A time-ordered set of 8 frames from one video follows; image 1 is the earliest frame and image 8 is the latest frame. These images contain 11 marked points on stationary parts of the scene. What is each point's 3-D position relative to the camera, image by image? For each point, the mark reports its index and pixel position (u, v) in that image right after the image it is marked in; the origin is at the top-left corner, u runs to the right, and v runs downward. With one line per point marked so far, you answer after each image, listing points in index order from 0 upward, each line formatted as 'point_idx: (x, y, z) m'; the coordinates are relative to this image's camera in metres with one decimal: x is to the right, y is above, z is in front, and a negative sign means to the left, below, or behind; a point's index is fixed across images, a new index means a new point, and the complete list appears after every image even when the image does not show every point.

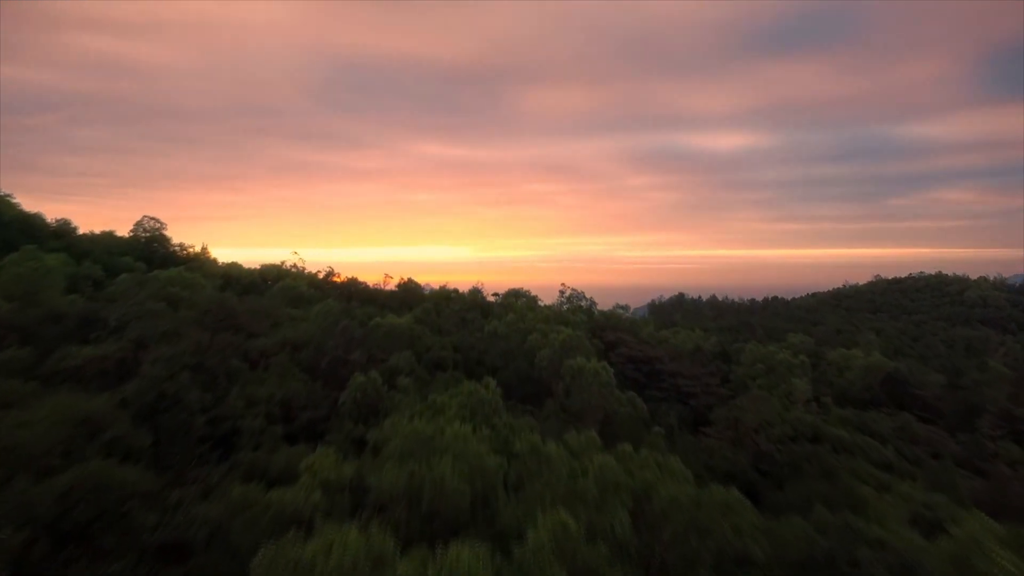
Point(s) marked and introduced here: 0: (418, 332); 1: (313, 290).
0: (-1.5, -0.8, +10.1) m
1: (-4.4, 0.0, +13.6) m
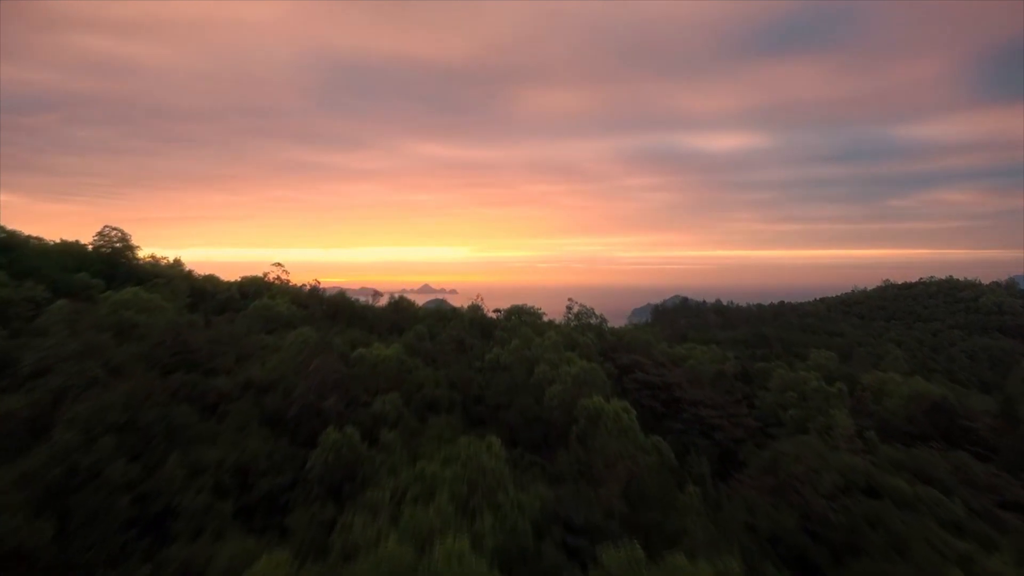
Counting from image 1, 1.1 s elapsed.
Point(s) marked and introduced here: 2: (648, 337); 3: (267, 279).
0: (-1.5, -1.1, +8.7) m
1: (-4.4, -0.4, +12.2) m
2: (+4.1, -1.5, +18.0) m
3: (-6.3, +0.1, +15.5) m
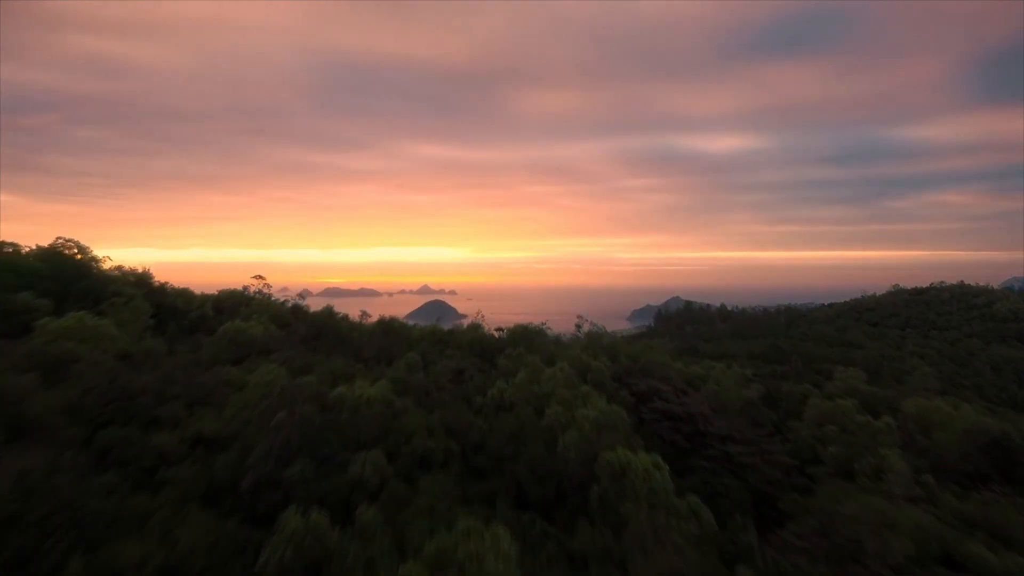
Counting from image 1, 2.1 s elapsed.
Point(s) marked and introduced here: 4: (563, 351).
0: (-1.4, -1.5, +7.4) m
1: (-4.3, -0.7, +10.9) m
2: (+4.2, -1.9, +16.7) m
3: (-6.2, -0.2, +14.2) m
4: (+1.0, -1.3, +11.6) m
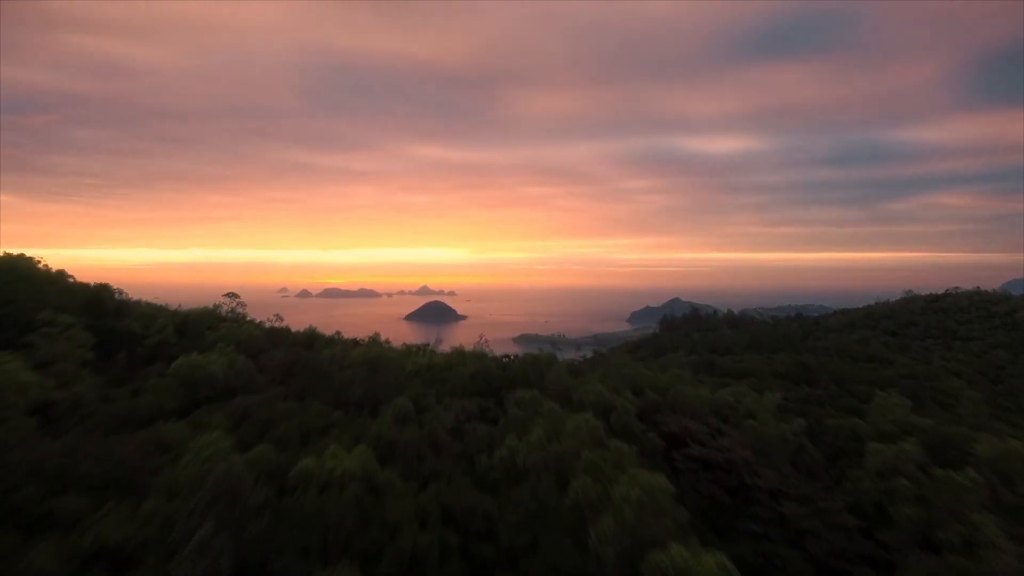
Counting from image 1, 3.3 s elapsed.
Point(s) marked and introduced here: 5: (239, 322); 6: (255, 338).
0: (-1.2, -1.9, +5.7) m
1: (-4.1, -1.1, +9.2) m
2: (+4.3, -2.3, +15.0) m
3: (-6.0, -0.6, +12.5) m
4: (+1.1, -1.7, +9.9) m
5: (-5.7, -0.7, +12.5) m
6: (-4.7, -0.9, +10.9) m
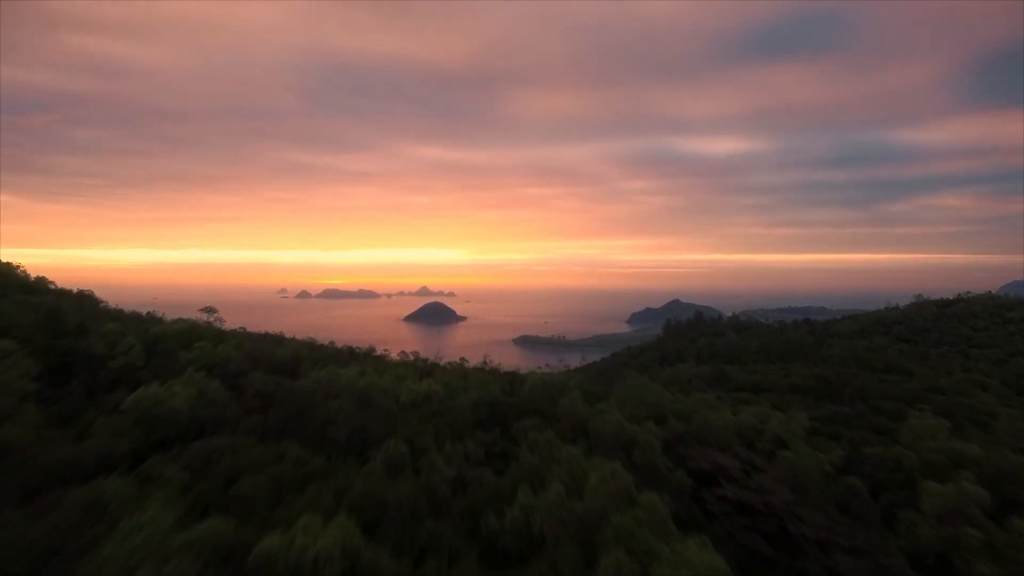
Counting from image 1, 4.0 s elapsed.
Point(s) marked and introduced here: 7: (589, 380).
0: (-1.1, -2.1, +4.5) m
1: (-4.0, -1.4, +8.1) m
2: (+4.5, -2.6, +13.9) m
3: (-5.9, -0.8, +11.3) m
4: (+1.2, -2.0, +8.8) m
5: (-5.5, -1.0, +11.4) m
6: (-4.6, -1.2, +9.8) m
7: (+1.7, -2.0, +12.9) m
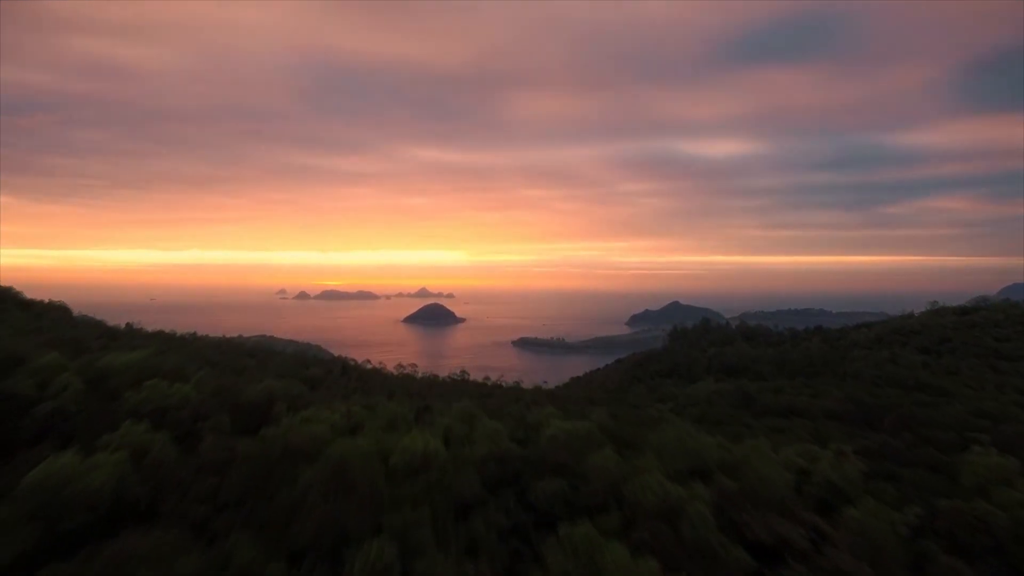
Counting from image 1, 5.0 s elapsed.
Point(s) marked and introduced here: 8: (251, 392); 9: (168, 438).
0: (-0.9, -2.5, +2.9) m
1: (-3.8, -1.8, +6.4) m
2: (+4.7, -3.0, +12.2) m
3: (-5.7, -1.2, +9.6) m
4: (+1.4, -2.4, +7.1) m
5: (-5.3, -1.3, +9.7) m
6: (-4.4, -1.5, +8.1) m
7: (+1.9, -2.4, +11.2) m
8: (-3.9, -1.6, +9.1) m
9: (-4.1, -1.7, +7.1) m
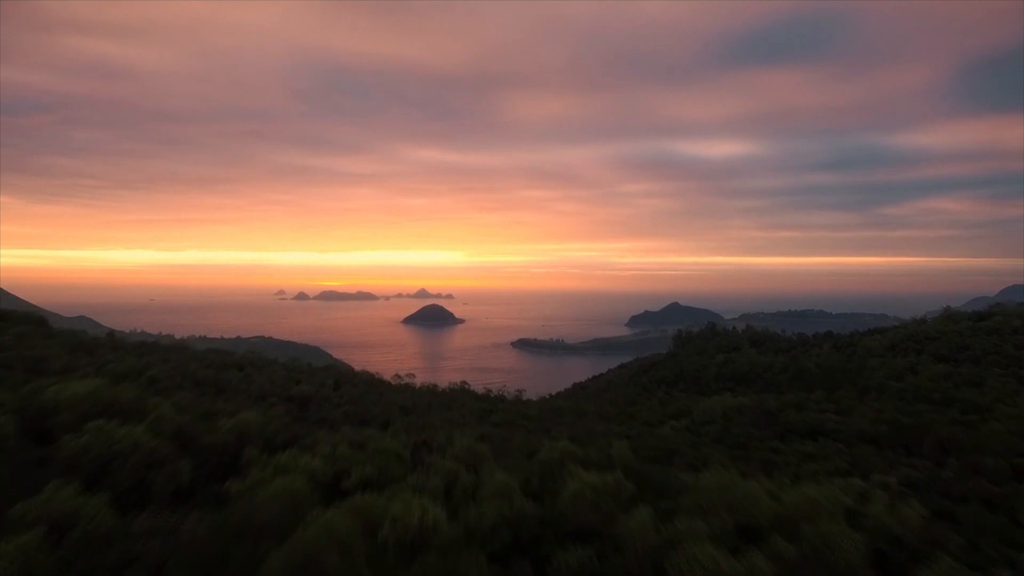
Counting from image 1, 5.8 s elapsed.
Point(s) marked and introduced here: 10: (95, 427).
0: (-0.7, -2.7, +1.5) m
1: (-3.6, -2.0, +5.0) m
2: (+4.8, -3.3, +10.9) m
3: (-5.6, -1.5, +8.3) m
4: (+1.6, -2.6, +5.8) m
5: (-5.2, -1.6, +8.3) m
6: (-4.2, -1.8, +6.8) m
7: (+2.0, -2.7, +9.9) m
8: (-3.7, -1.9, +7.7) m
9: (-3.9, -2.0, +5.7) m
10: (-5.0, -1.7, +7.1) m
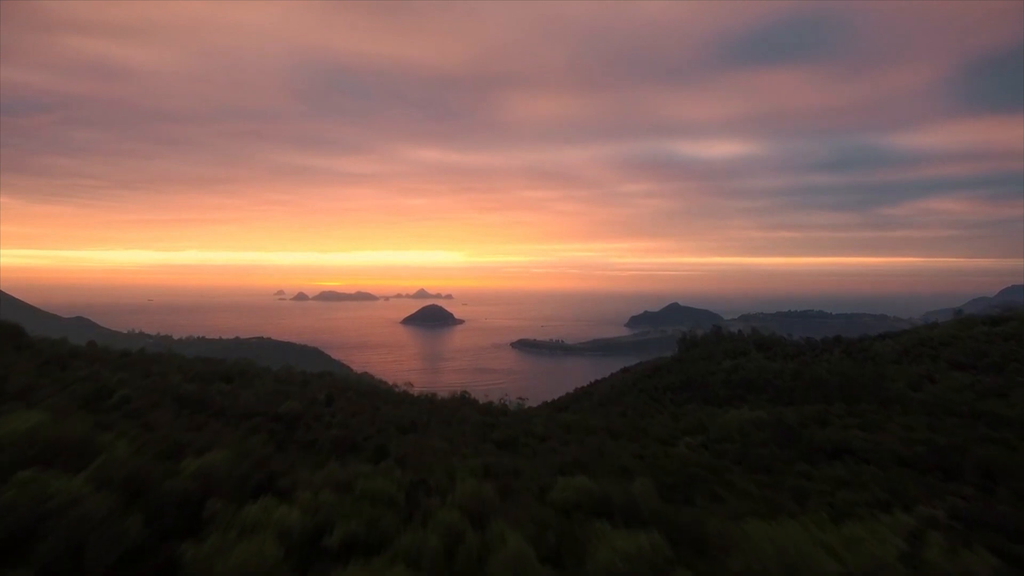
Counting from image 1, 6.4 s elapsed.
0: (-0.6, -3.0, +0.4) m
1: (-3.5, -2.3, +3.8) m
2: (+4.9, -3.5, +9.7) m
3: (-5.4, -1.7, +7.1) m
4: (+1.7, -2.9, +4.6) m
5: (-5.1, -1.8, +7.2) m
6: (-4.1, -2.0, +5.6) m
7: (+2.2, -2.9, +8.7) m
8: (-3.6, -2.1, +6.6) m
9: (-3.8, -2.2, +4.5) m
10: (-4.9, -1.9, +5.9) m
